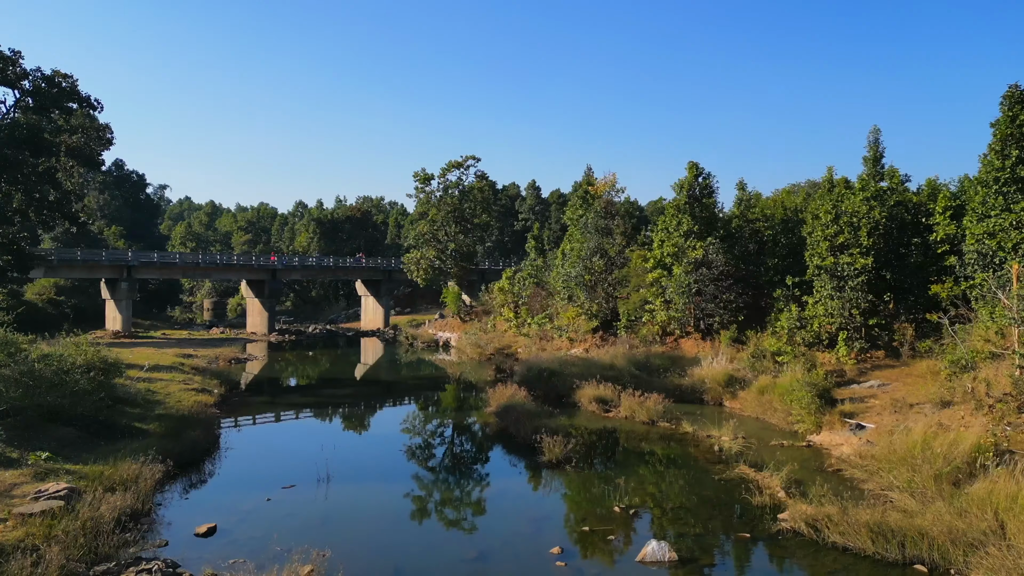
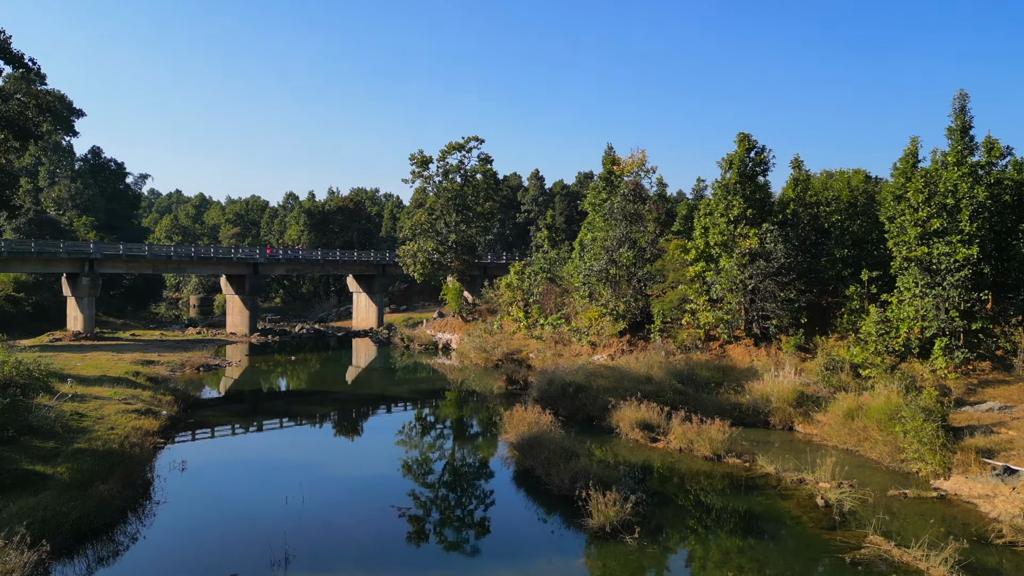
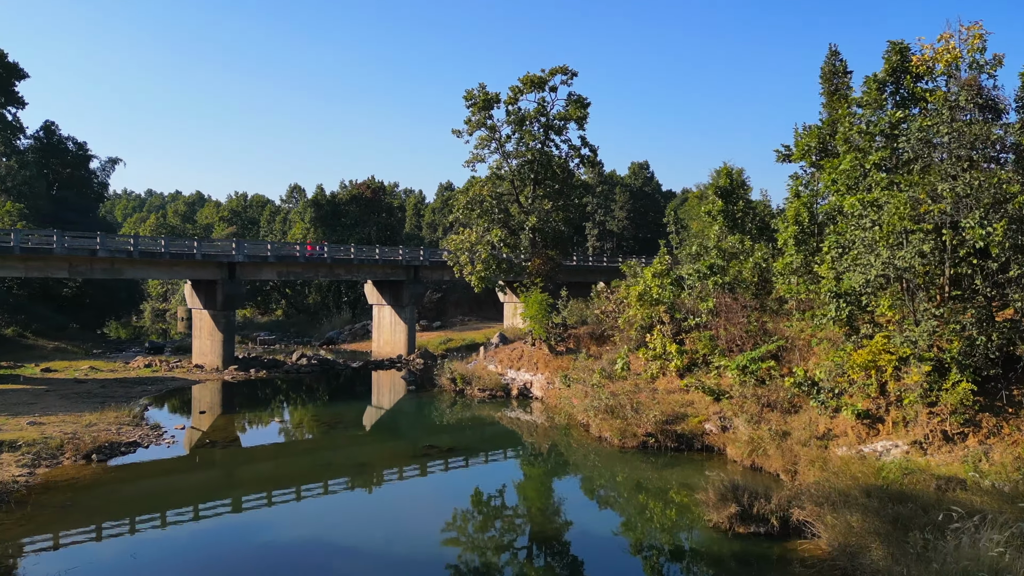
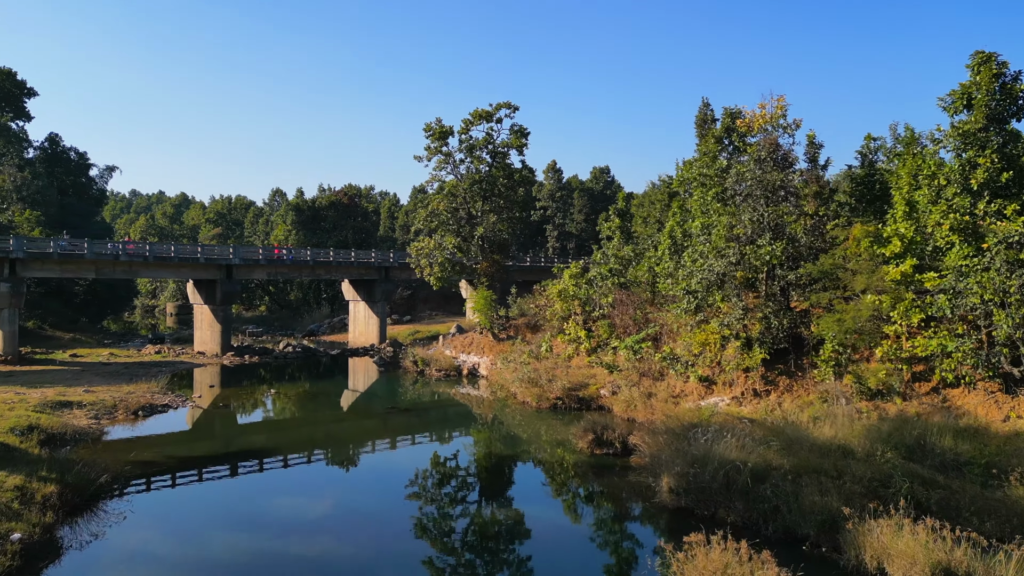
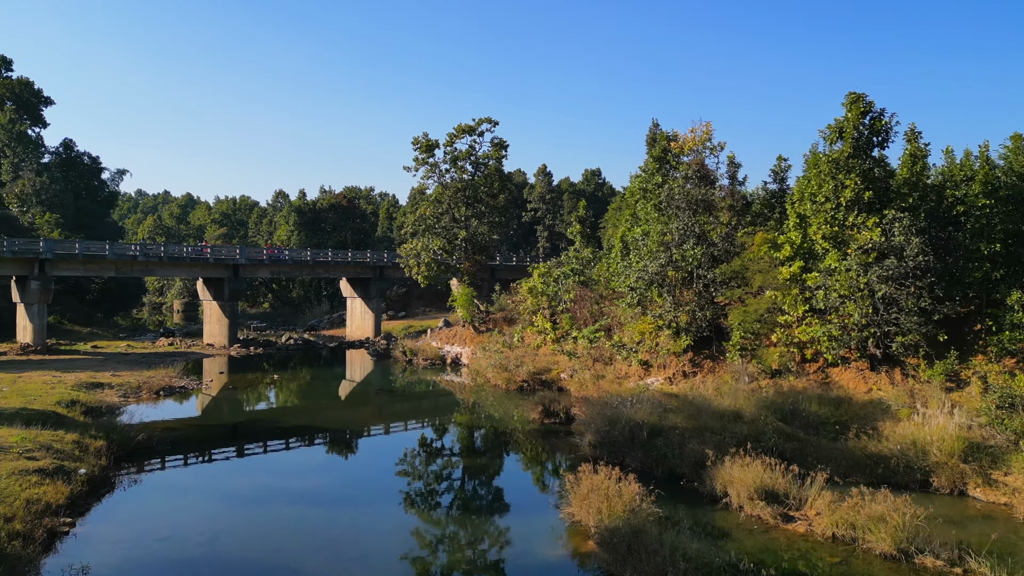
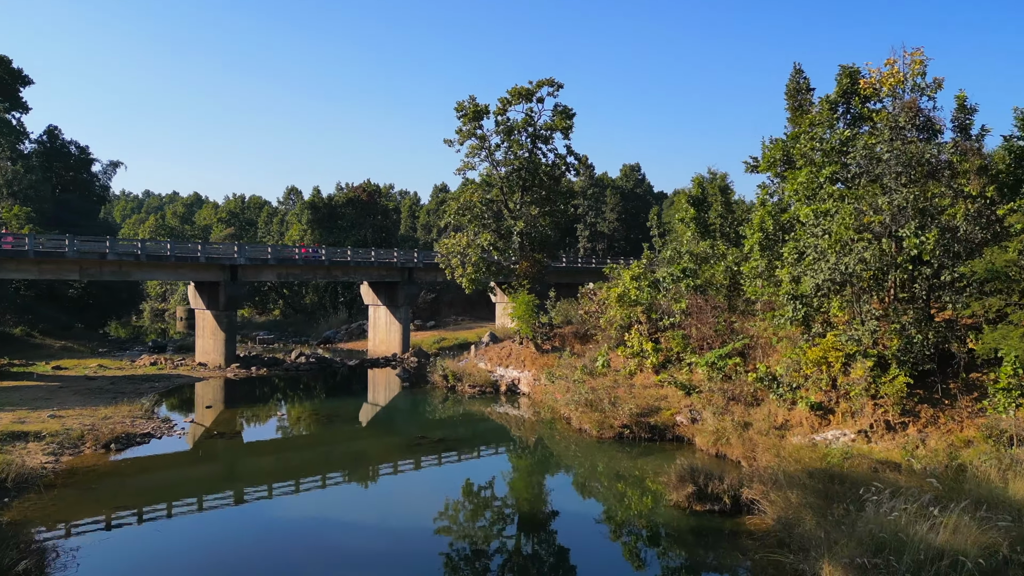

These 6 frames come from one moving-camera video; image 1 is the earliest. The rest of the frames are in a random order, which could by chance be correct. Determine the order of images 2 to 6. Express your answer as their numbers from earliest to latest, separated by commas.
2, 5, 4, 6, 3
